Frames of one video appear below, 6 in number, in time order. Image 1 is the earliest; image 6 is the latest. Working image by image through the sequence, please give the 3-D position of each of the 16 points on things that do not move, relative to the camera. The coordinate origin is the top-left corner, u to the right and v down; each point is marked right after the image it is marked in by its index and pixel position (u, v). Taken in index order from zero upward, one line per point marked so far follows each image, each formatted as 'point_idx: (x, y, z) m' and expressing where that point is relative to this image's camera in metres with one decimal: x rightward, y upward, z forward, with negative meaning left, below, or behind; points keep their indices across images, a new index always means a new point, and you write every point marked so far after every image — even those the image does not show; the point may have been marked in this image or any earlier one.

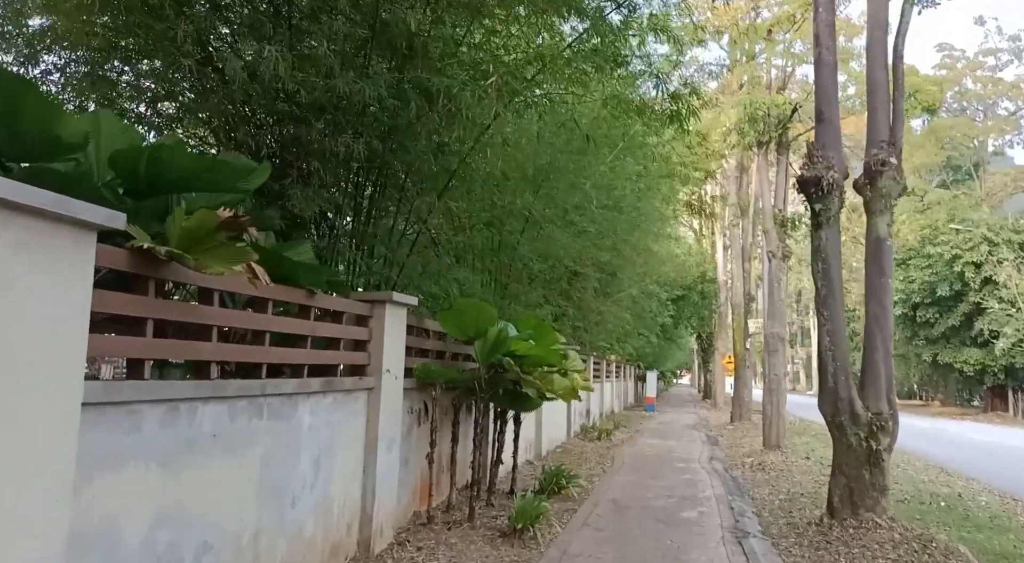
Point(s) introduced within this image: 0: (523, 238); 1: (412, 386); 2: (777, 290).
0: (+0.1, +0.5, +8.6) m
1: (-0.8, -0.8, +6.0) m
2: (+4.5, -0.1, +13.1) m
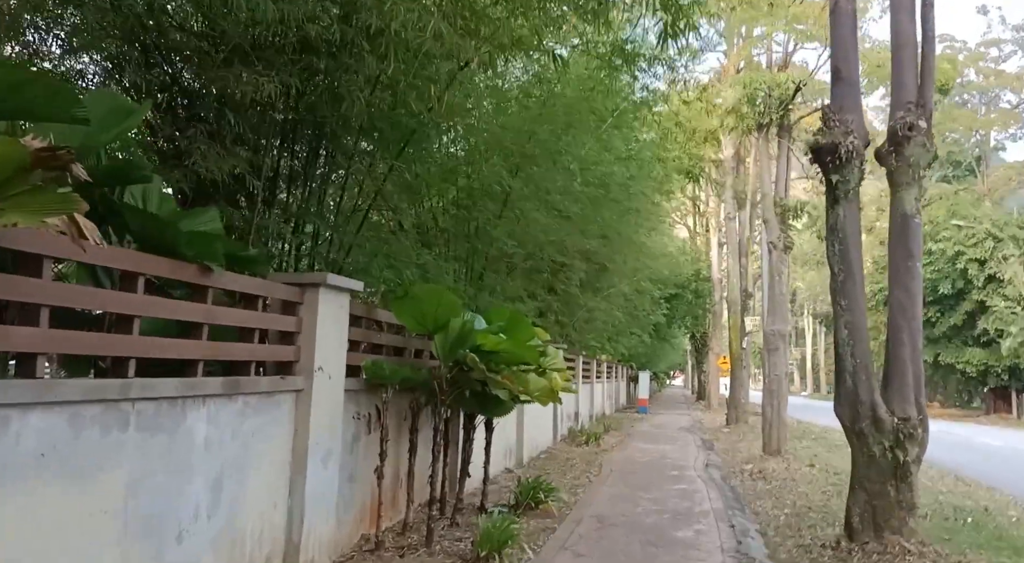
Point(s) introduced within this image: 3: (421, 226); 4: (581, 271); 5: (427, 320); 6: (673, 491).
0: (-0.1, +0.6, +7.7) m
1: (-1.0, -0.7, +5.1) m
2: (+4.2, 0.0, +12.2) m
3: (-0.8, +0.5, +7.1) m
4: (+0.9, +0.2, +10.7) m
5: (-0.6, -0.3, +5.4) m
6: (+1.7, -2.3, +8.3) m
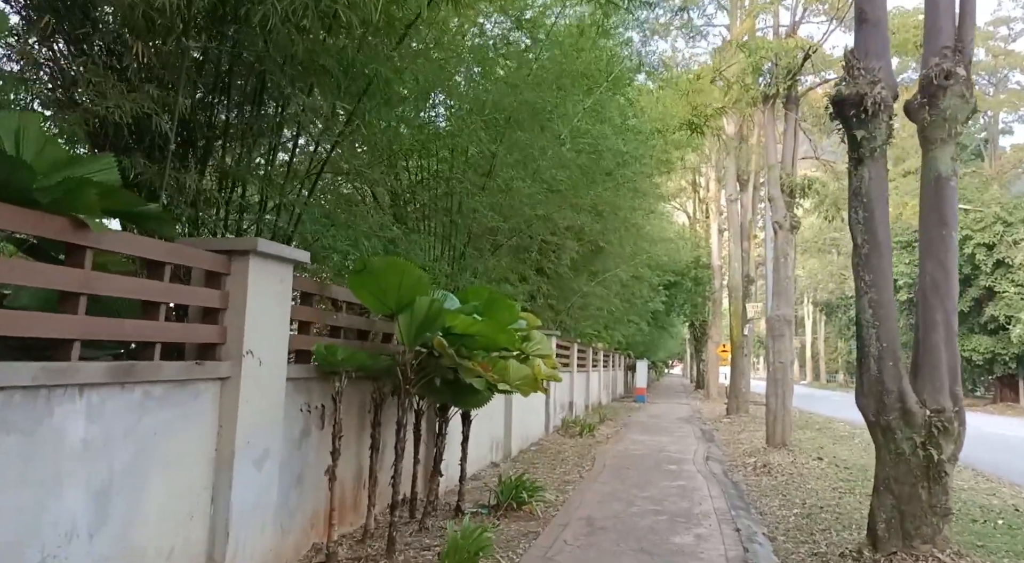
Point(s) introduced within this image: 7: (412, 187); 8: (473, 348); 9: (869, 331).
0: (-0.3, +0.8, +7.0) m
1: (-1.2, -0.5, +4.4) m
2: (+4.1, +0.2, +11.5) m
3: (-1.0, +0.7, +6.3) m
4: (+0.8, +0.4, +10.0) m
5: (-0.7, -0.1, +4.7) m
6: (+1.6, -2.1, +7.7) m
7: (-0.9, +0.8, +6.6) m
8: (-0.2, -0.4, +4.9) m
9: (+2.2, -0.3, +4.8) m
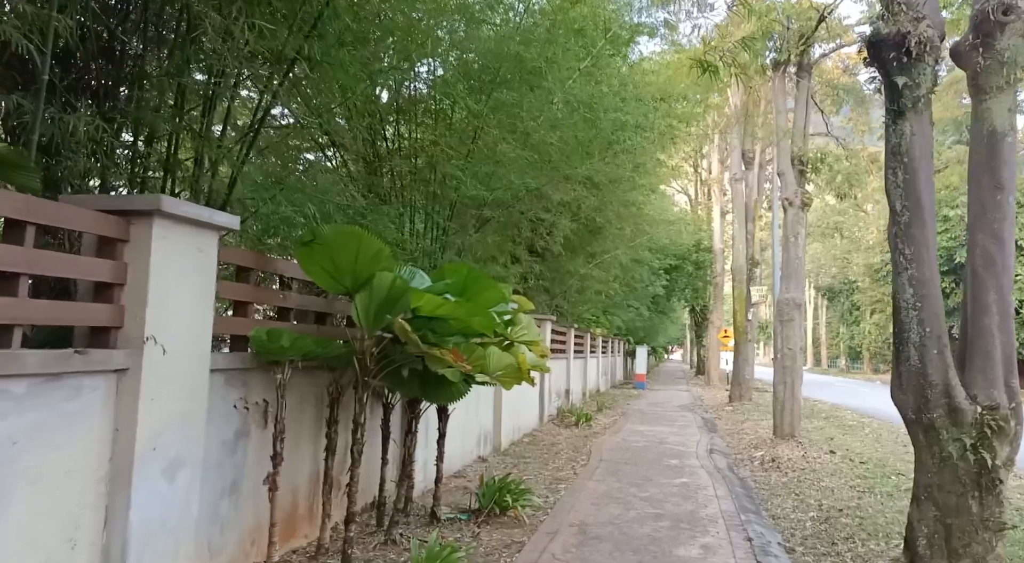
0: (-0.4, +1.0, +6.2) m
1: (-1.3, -0.4, +3.7) m
2: (+3.9, +0.5, +10.8) m
3: (-1.1, +0.9, +5.6) m
4: (+0.6, +0.6, +9.2) m
5: (-0.9, 0.0, +4.0) m
6: (+1.5, -1.9, +7.0) m
7: (-1.0, +1.0, +5.9) m
8: (-0.4, -0.3, +4.2) m
9: (+2.1, -0.2, +4.1) m
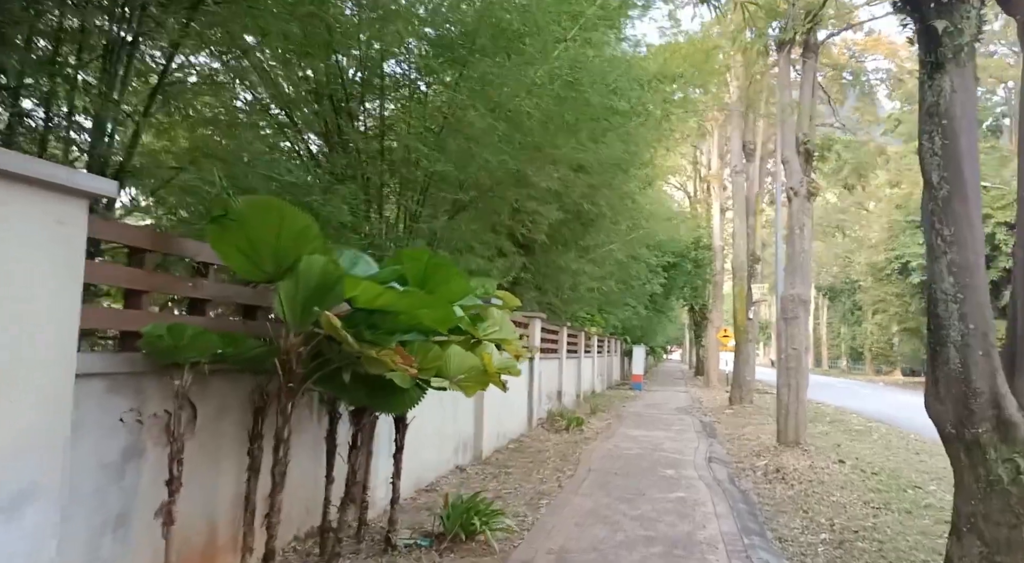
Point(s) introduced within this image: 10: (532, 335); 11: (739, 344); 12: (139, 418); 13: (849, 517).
0: (-0.6, +1.1, +5.5) m
1: (-1.5, -0.3, +3.0) m
2: (+3.7, +0.6, +10.1) m
3: (-1.3, +0.9, +4.9) m
4: (+0.5, +0.7, +8.5) m
5: (-1.0, +0.1, +3.3) m
6: (+1.3, -1.8, +6.3) m
7: (-1.2, +1.0, +5.2) m
8: (-0.6, -0.2, +3.5) m
9: (+1.9, -0.1, +3.4) m
10: (+0.3, -0.8, +11.3) m
11: (+4.7, -1.3, +16.1) m
12: (-1.5, -0.5, +3.0) m
13: (+2.7, -1.9, +6.1) m
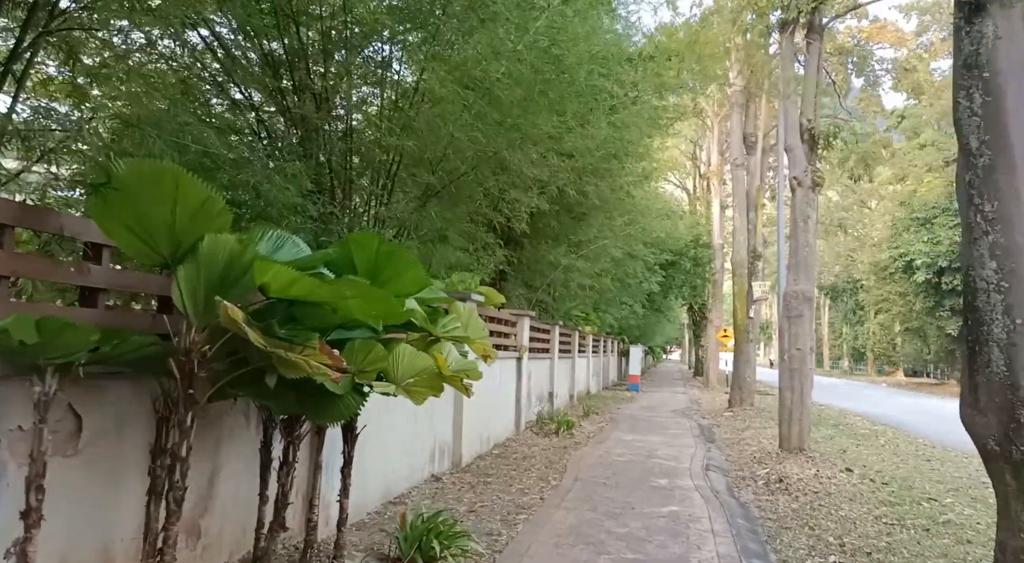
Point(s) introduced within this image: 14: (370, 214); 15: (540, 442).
0: (-0.8, +1.2, +5.0) m
1: (-1.6, -0.3, +2.4) m
2: (+3.6, +0.6, +9.5) m
3: (-1.5, +1.0, +4.3) m
4: (+0.3, +0.8, +7.9) m
5: (-1.2, +0.1, +2.7) m
6: (+1.1, -1.8, +5.7) m
7: (-1.3, +1.1, +4.6) m
8: (-0.7, -0.2, +2.9) m
9: (+1.8, -0.1, +2.8) m
10: (+0.1, -0.7, +10.7) m
11: (+4.6, -1.2, +15.5) m
12: (-1.7, -0.5, +2.4) m
13: (+2.5, -1.8, +5.5) m
14: (-1.0, +0.5, +5.3) m
15: (+0.4, -2.1, +10.1) m
